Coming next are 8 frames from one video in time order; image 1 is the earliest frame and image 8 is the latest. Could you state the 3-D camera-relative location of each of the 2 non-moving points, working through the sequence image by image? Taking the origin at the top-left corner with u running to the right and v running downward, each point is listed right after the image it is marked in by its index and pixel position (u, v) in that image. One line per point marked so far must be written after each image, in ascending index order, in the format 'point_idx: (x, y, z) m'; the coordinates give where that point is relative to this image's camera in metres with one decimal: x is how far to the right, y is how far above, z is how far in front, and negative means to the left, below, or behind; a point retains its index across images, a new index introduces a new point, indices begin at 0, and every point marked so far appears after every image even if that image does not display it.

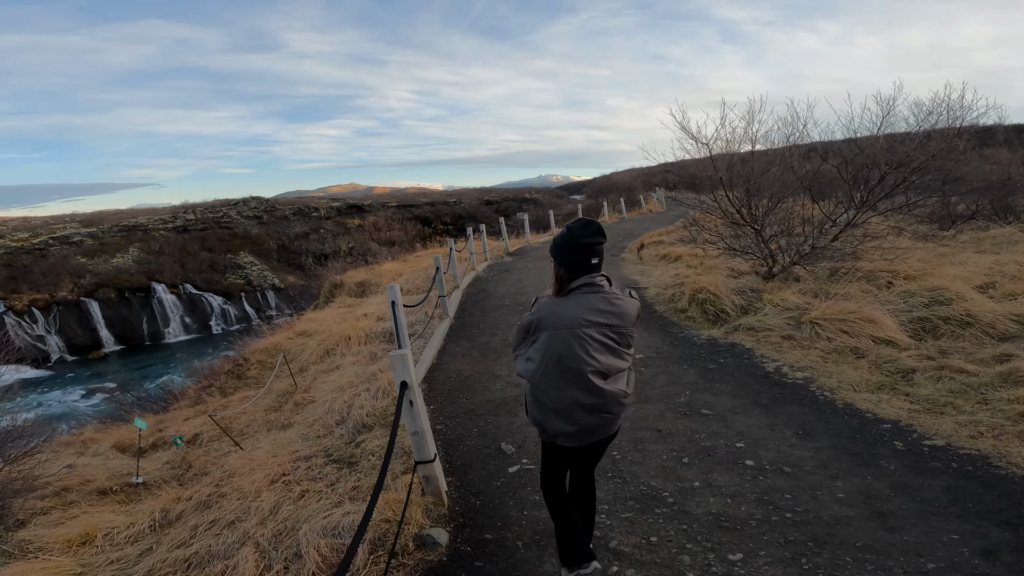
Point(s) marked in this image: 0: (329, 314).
0: (-4.3, -0.6, +12.8) m
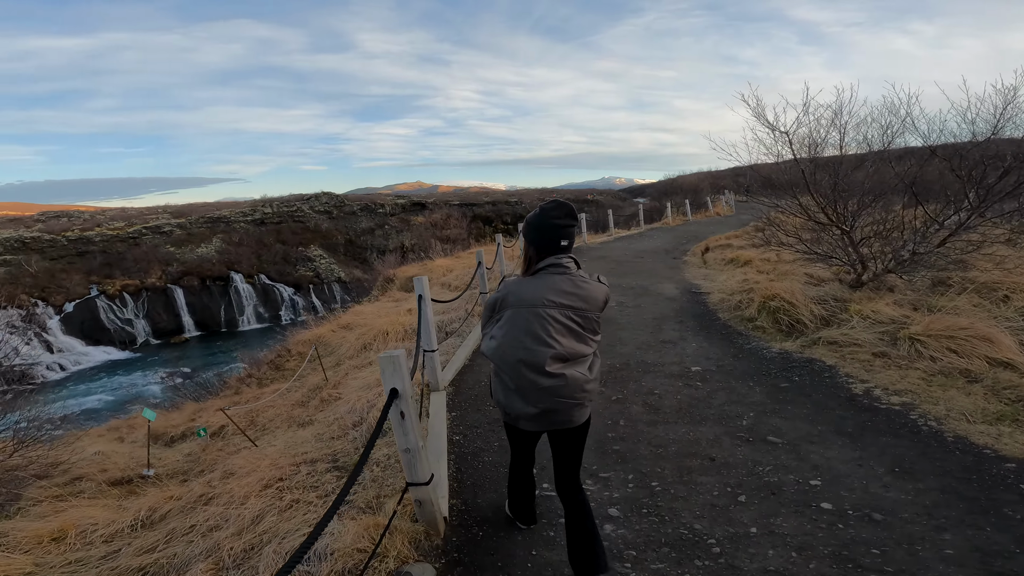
0: (-3.2, -0.5, +12.5) m
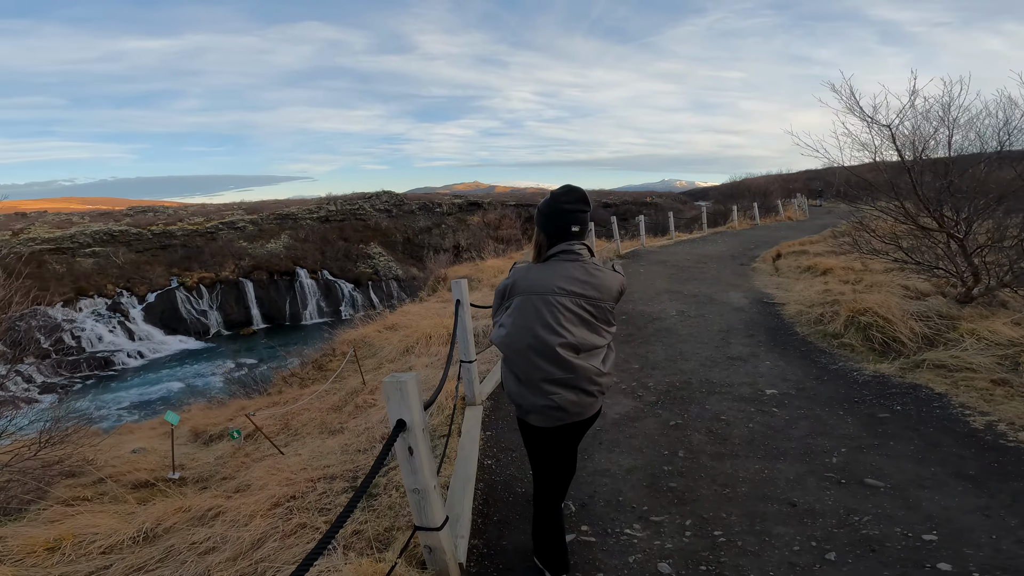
0: (-2.0, -0.4, +12.2) m
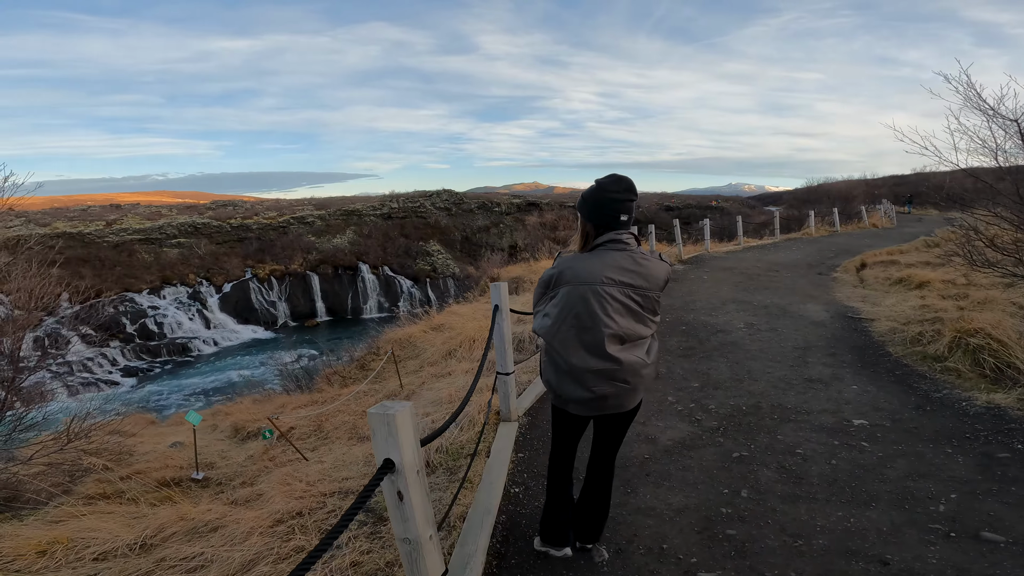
0: (-0.9, -0.4, +11.8) m
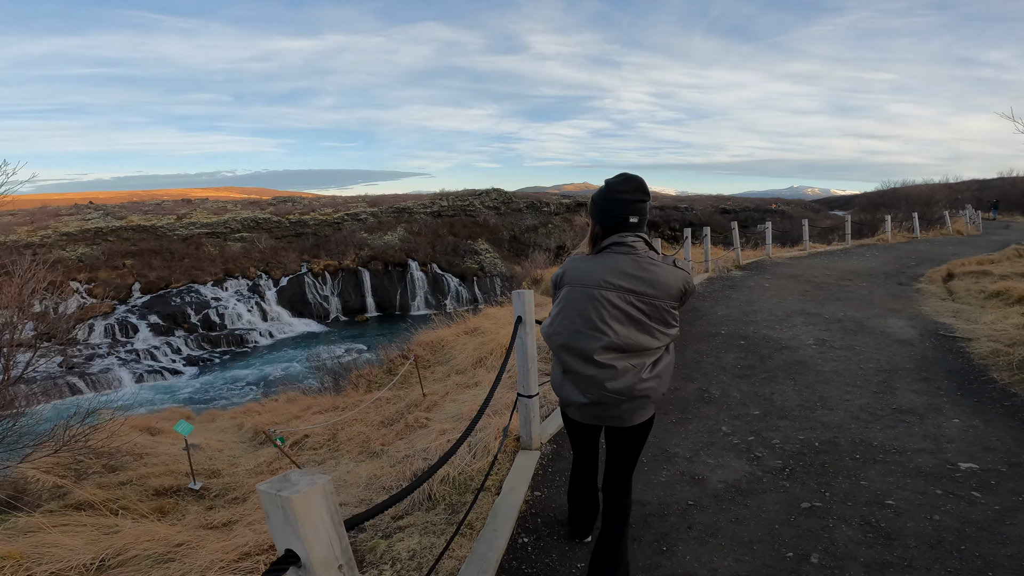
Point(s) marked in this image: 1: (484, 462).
0: (0.0, -0.5, +11.2) m
1: (-0.2, -1.3, +4.0) m
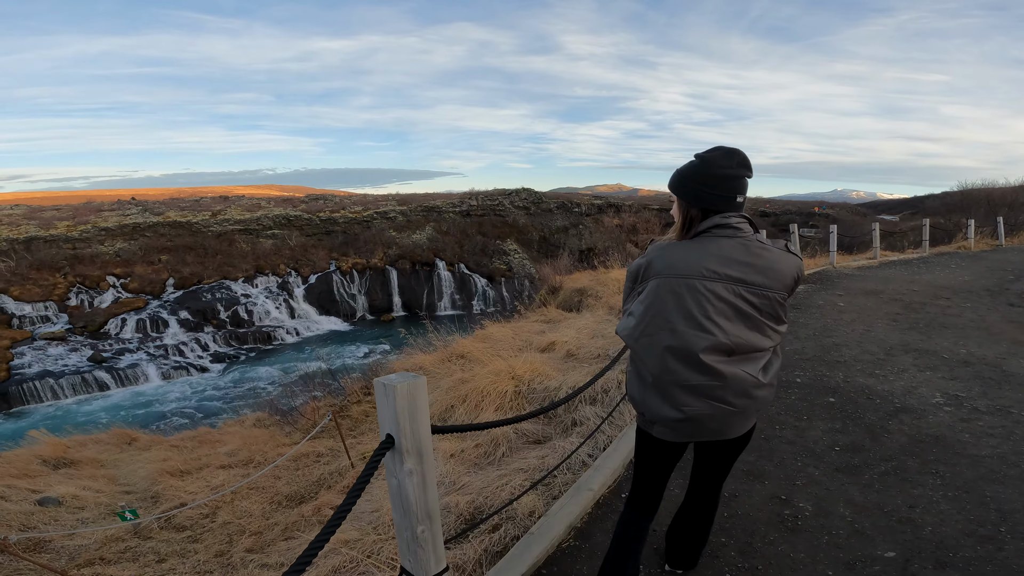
0: (0.0, -0.7, +9.1) m
1: (-0.5, -1.5, +1.9) m
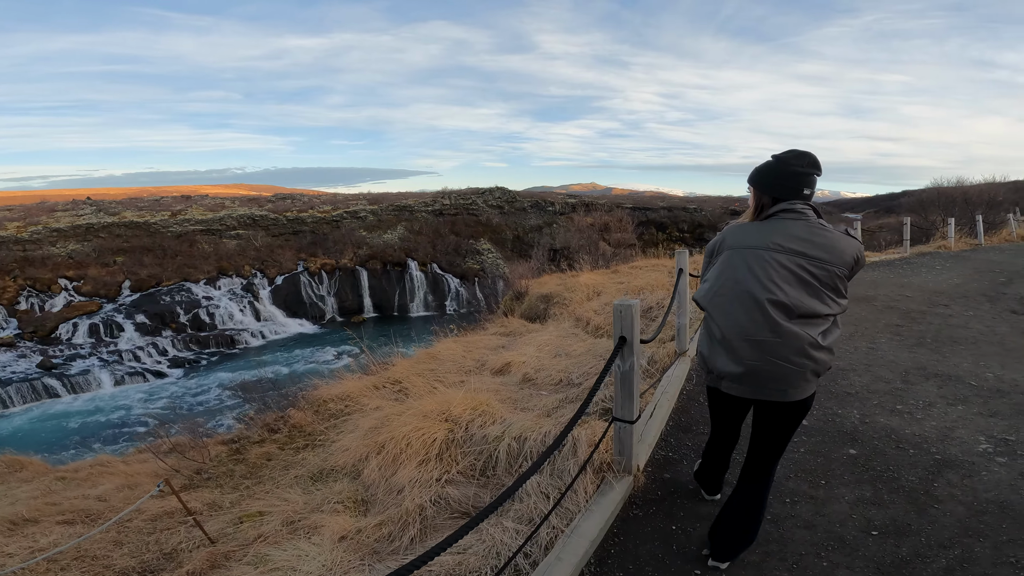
0: (-0.7, -0.8, +7.9) m
1: (-0.9, -1.7, +0.7) m
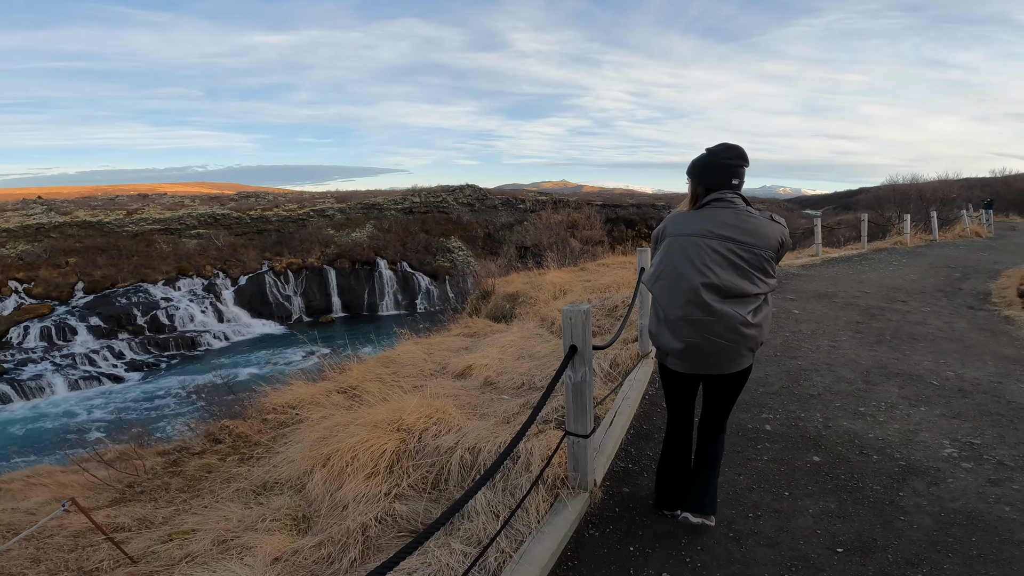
0: (-1.3, -0.8, +7.5) m
1: (-1.1, -1.7, +0.4) m
